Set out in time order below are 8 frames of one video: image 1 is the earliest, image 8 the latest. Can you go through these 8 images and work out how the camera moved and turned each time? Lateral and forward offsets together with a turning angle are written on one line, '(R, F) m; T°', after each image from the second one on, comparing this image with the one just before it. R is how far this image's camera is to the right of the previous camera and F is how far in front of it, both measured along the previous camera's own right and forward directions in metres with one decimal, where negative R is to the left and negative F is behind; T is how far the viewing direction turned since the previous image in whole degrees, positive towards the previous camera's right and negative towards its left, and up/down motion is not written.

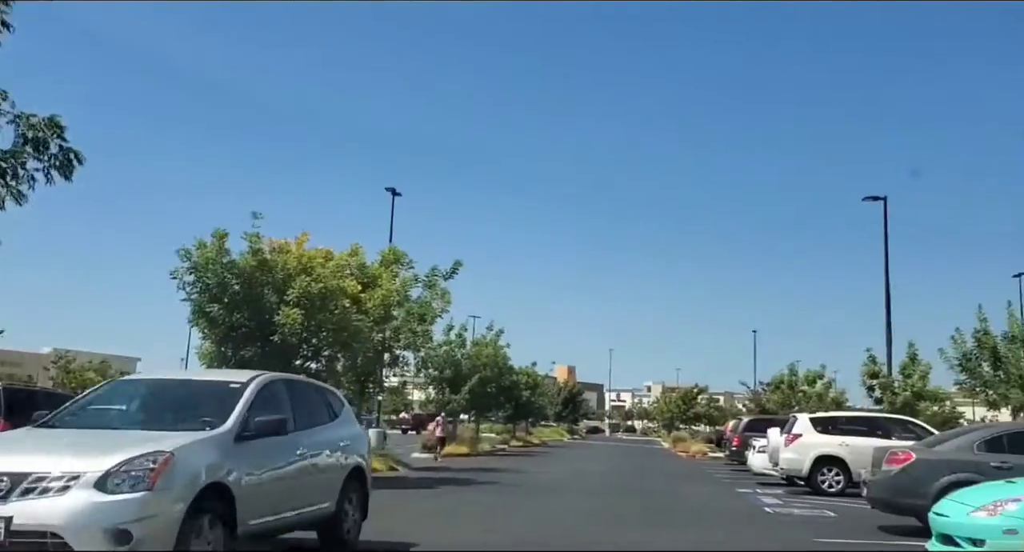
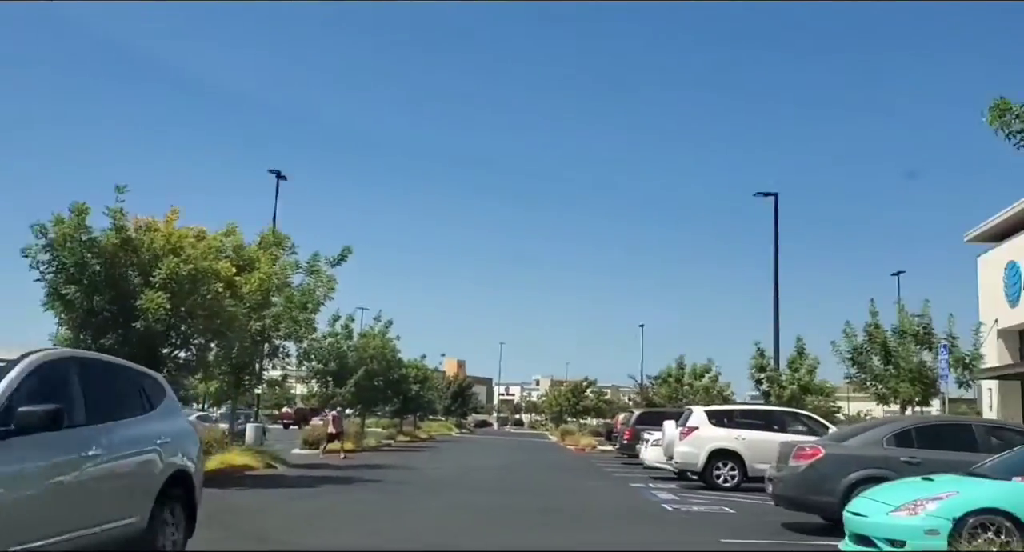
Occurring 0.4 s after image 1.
(0.0, +1.1) m; +7°
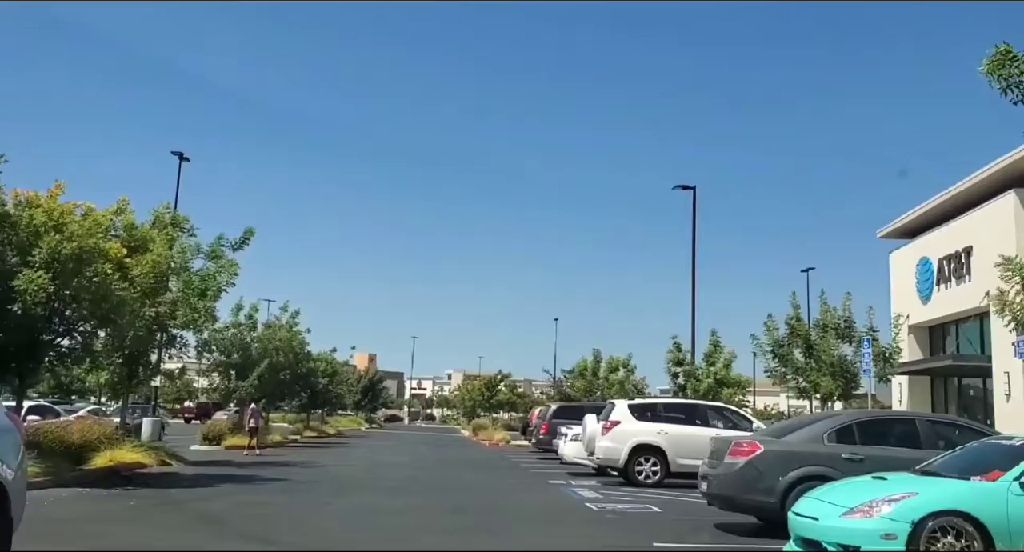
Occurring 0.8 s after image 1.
(-0.1, +1.0) m; +5°
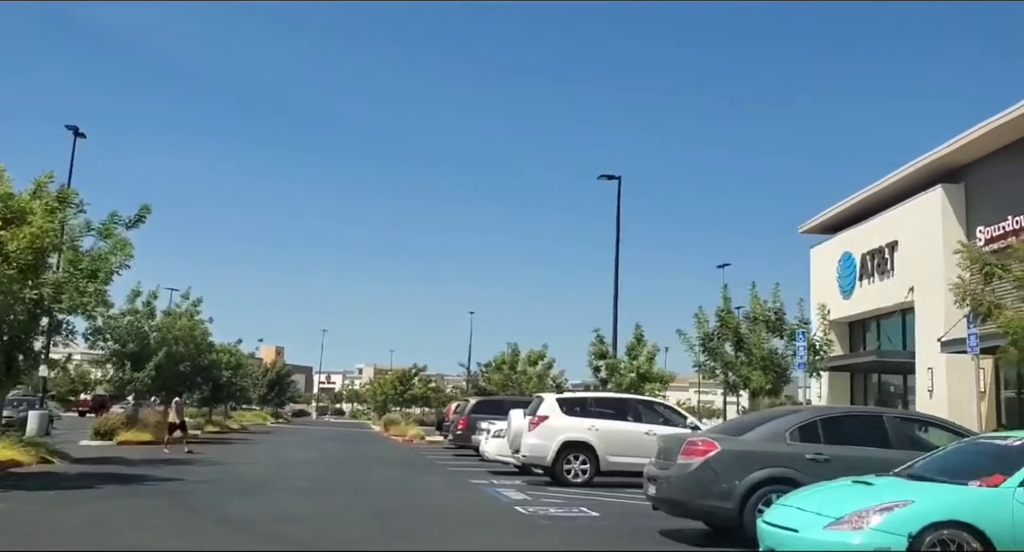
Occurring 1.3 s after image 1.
(-0.2, +1.3) m; +5°
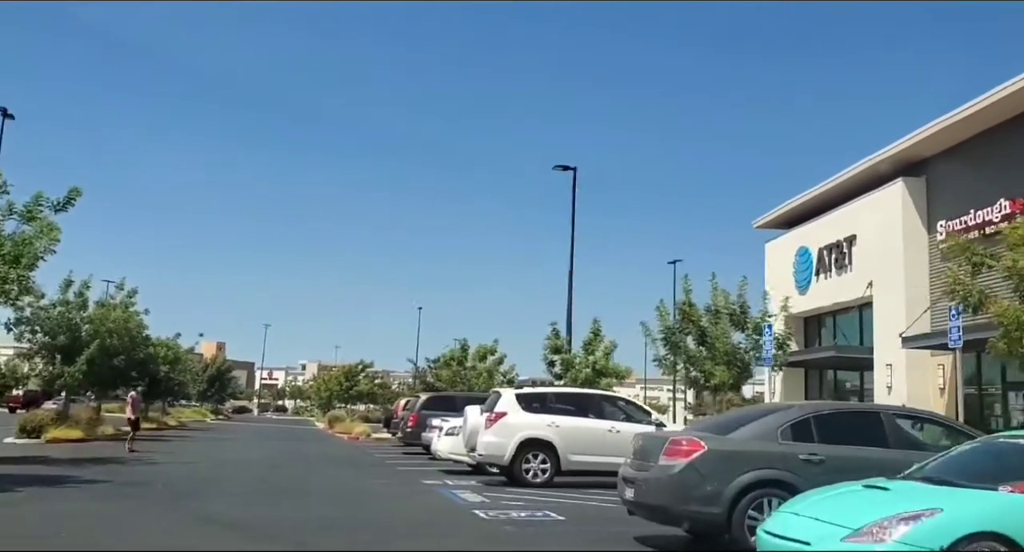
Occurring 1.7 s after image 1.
(-0.2, +1.0) m; +3°
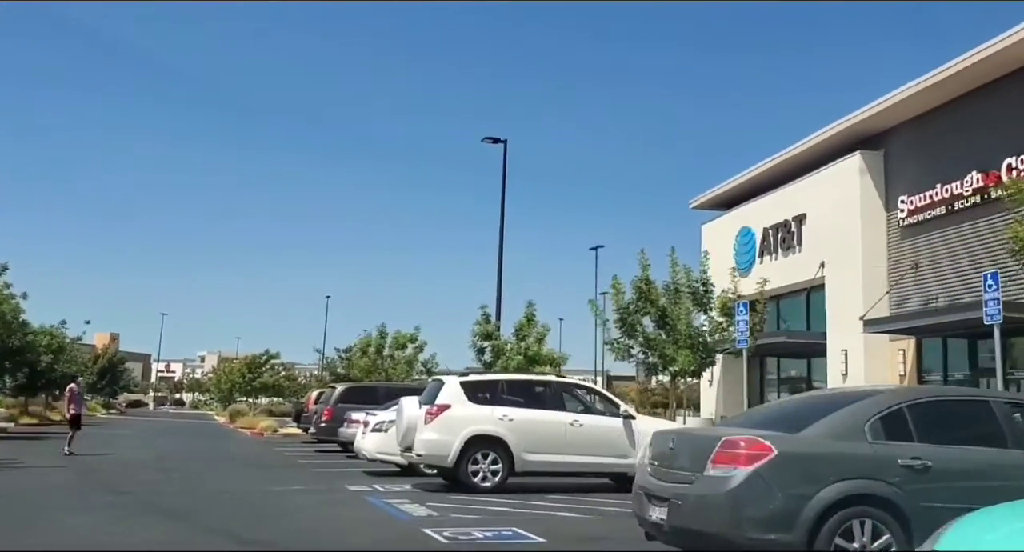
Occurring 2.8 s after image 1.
(-0.5, +2.5) m; +6°
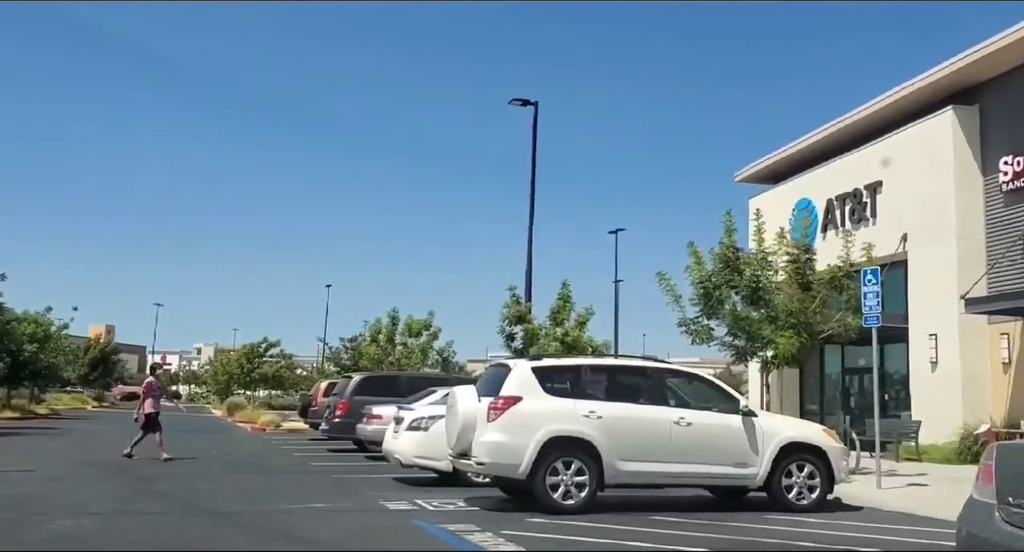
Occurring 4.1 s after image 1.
(-0.9, +3.1) m; 0°
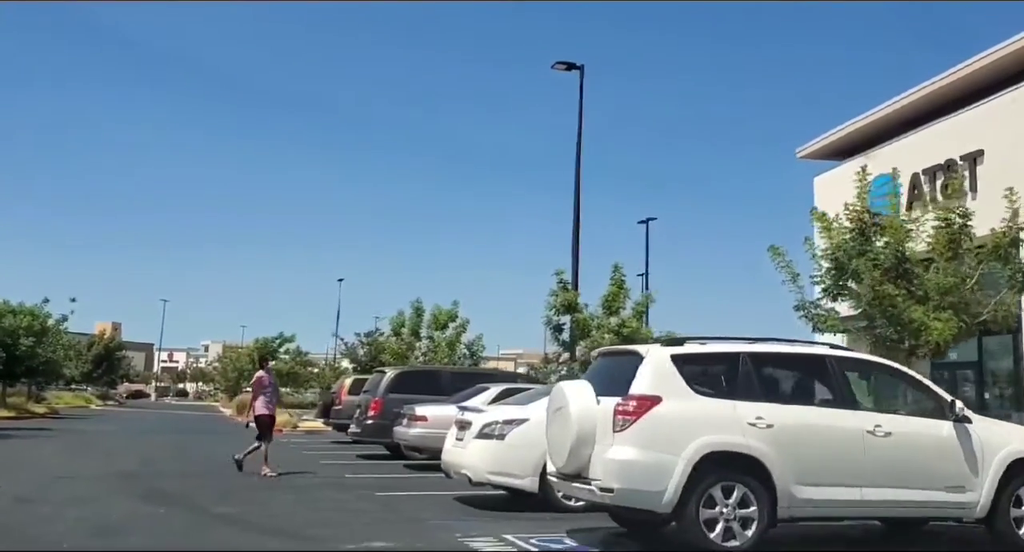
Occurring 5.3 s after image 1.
(-0.9, +2.7) m; 0°
